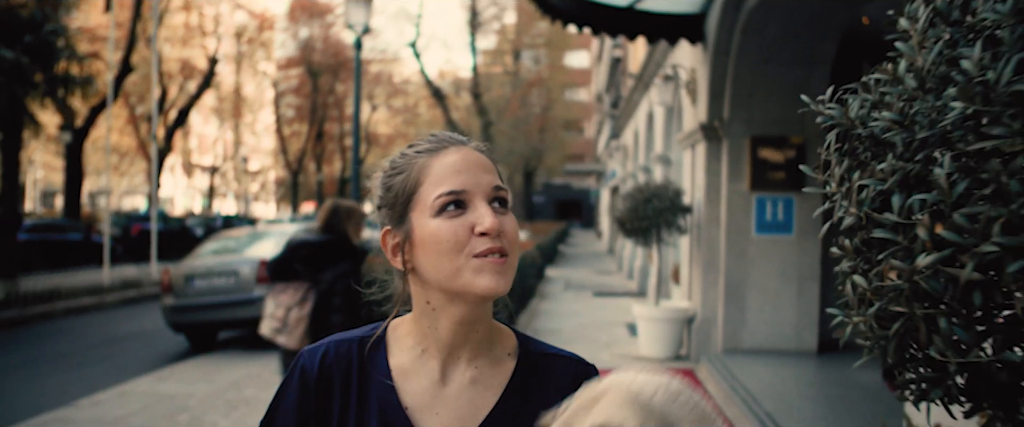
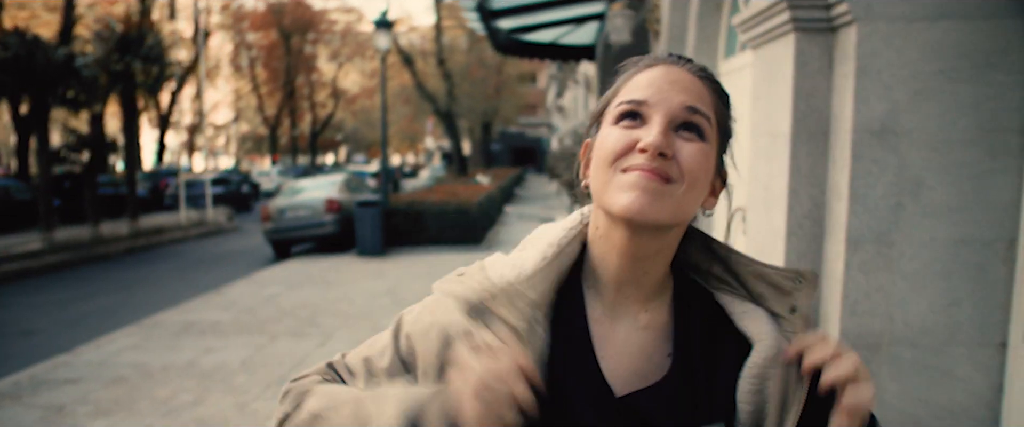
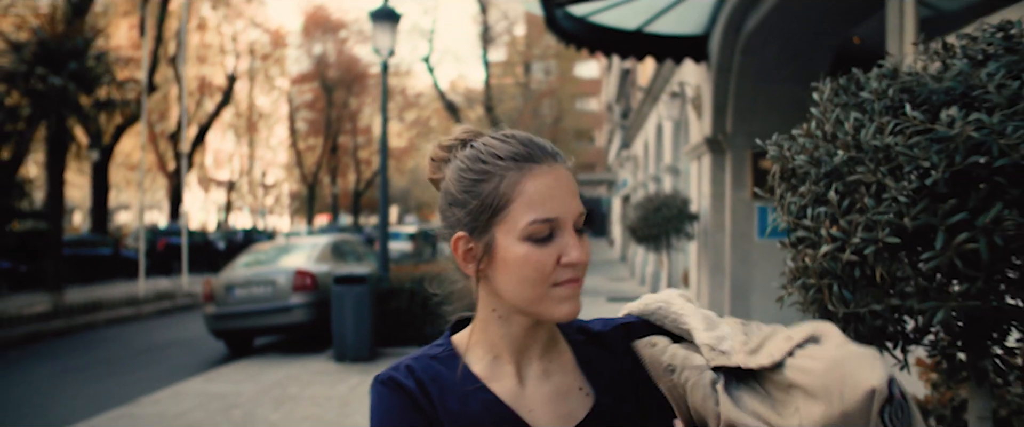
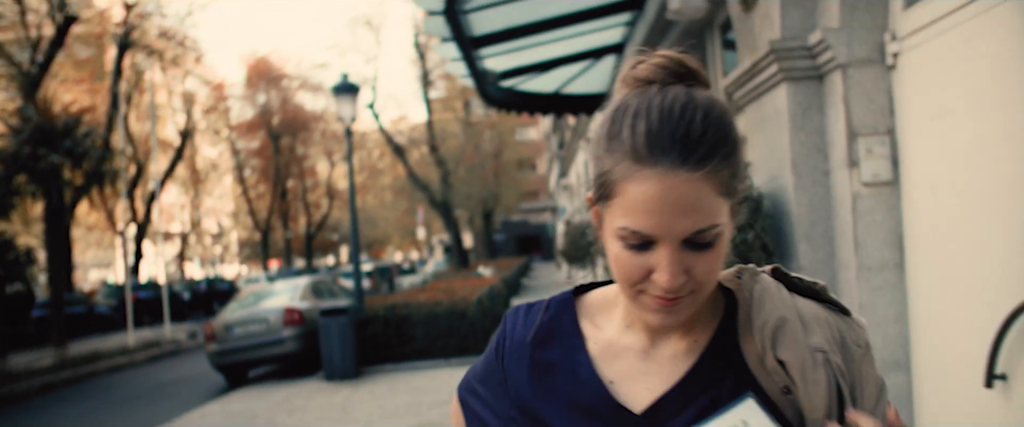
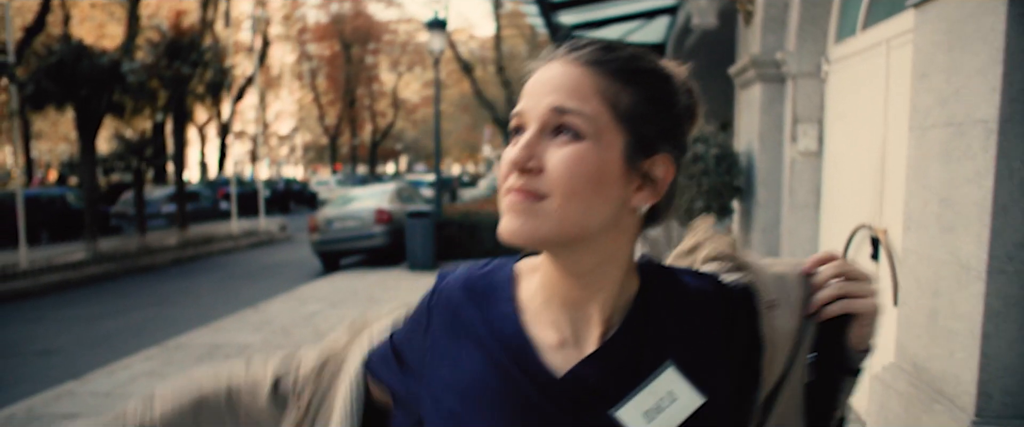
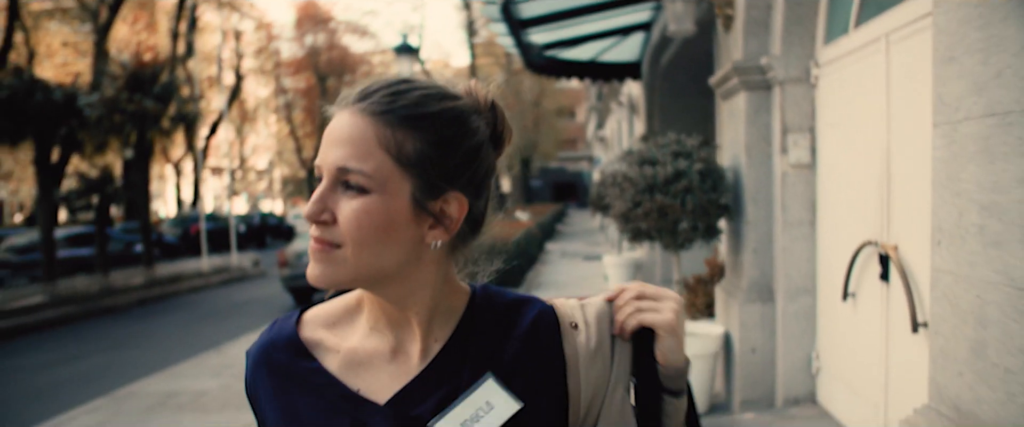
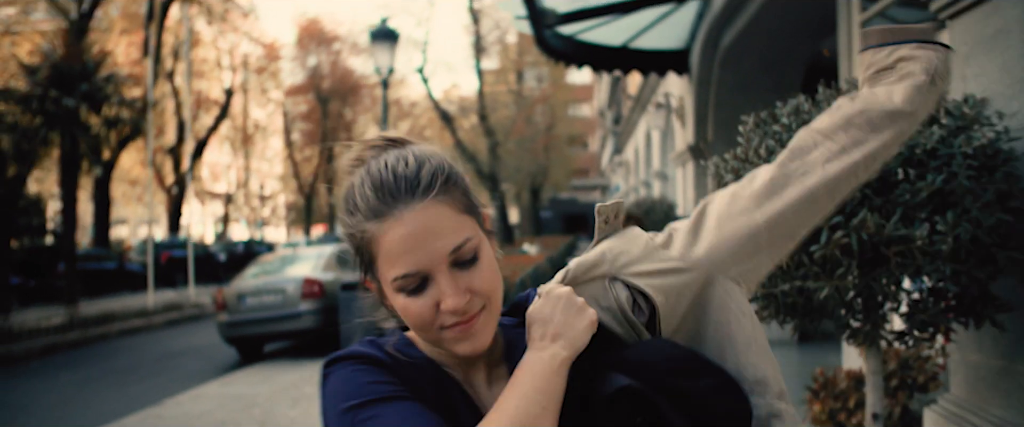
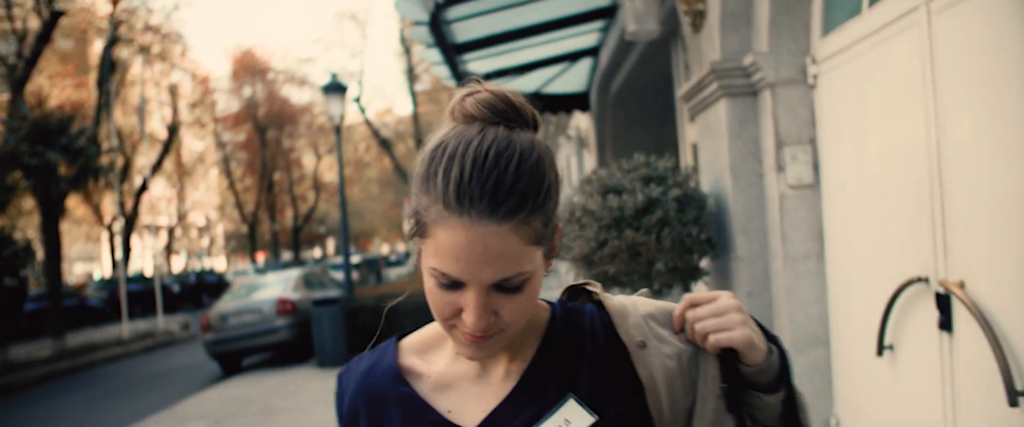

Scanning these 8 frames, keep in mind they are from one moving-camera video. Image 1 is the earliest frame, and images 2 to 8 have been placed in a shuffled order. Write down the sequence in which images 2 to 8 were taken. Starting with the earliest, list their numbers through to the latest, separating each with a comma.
3, 7, 4, 8, 6, 5, 2
